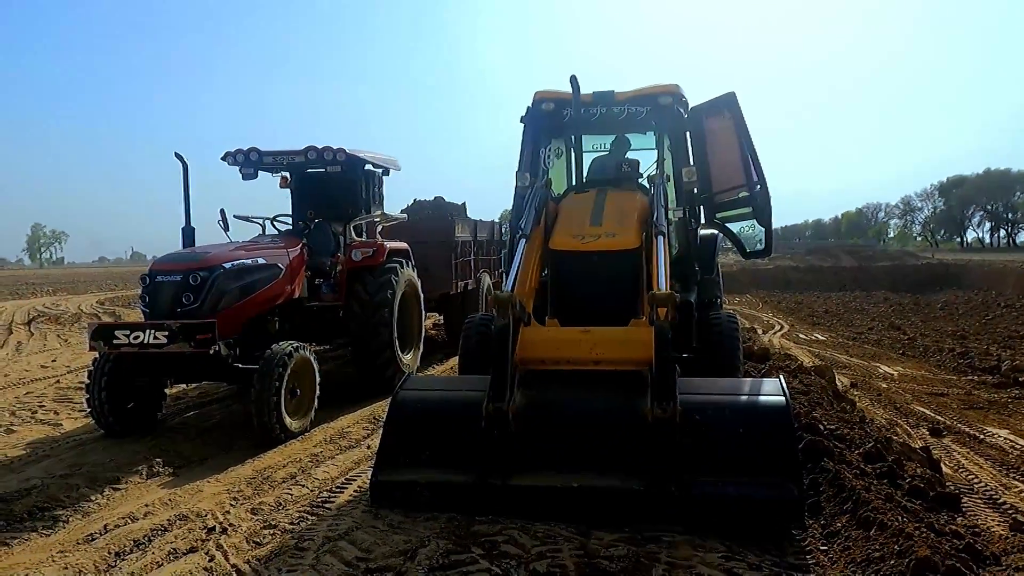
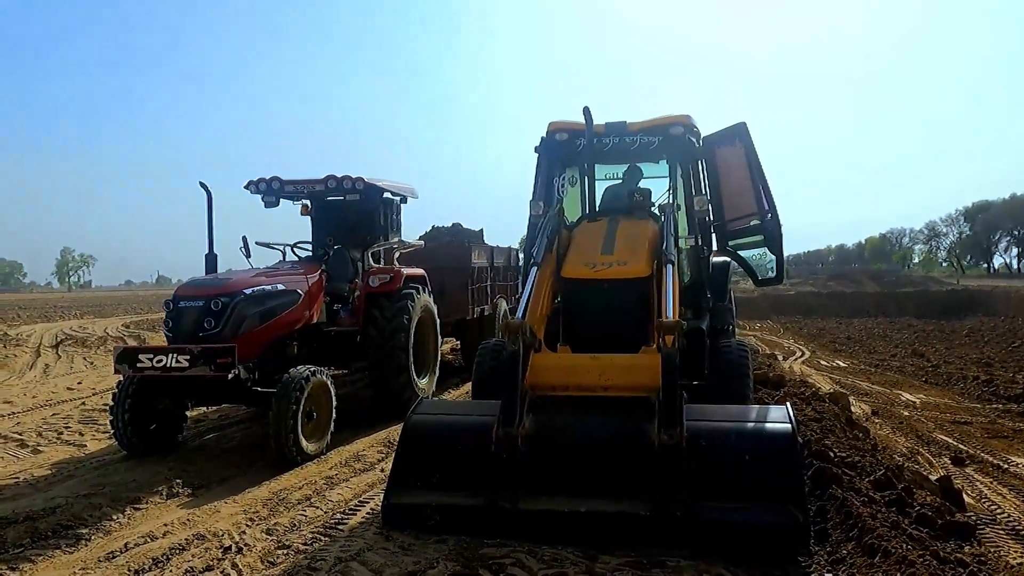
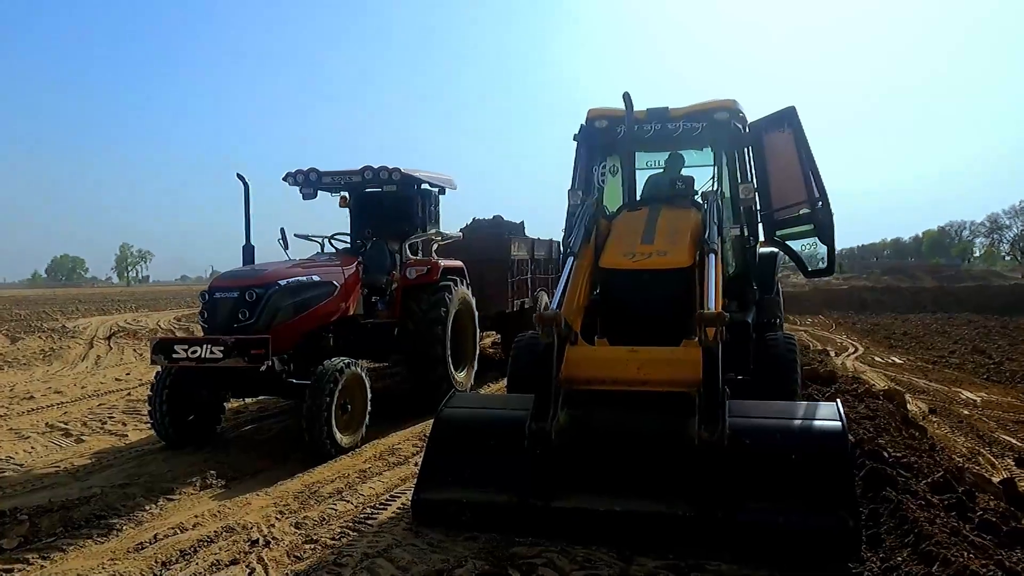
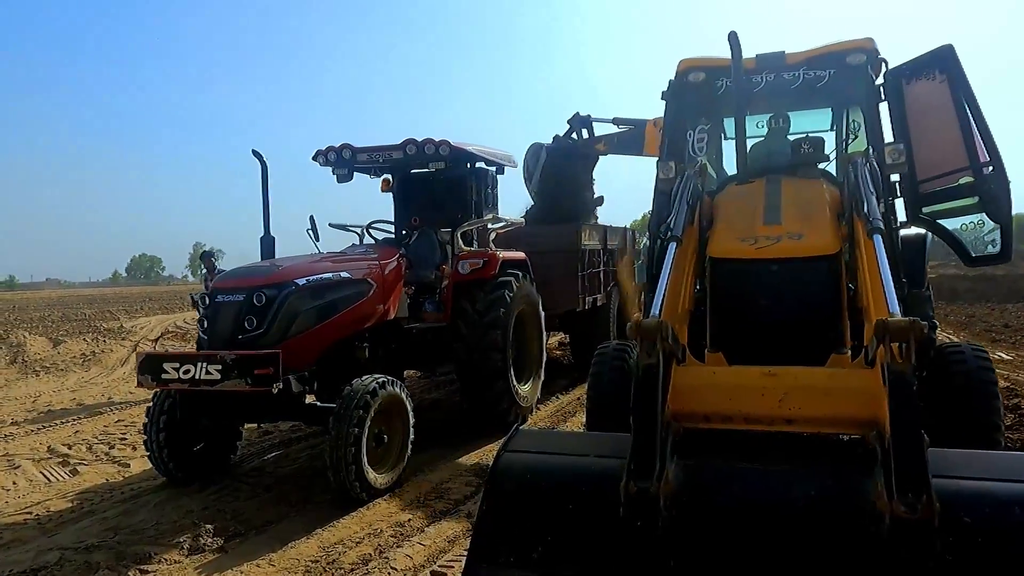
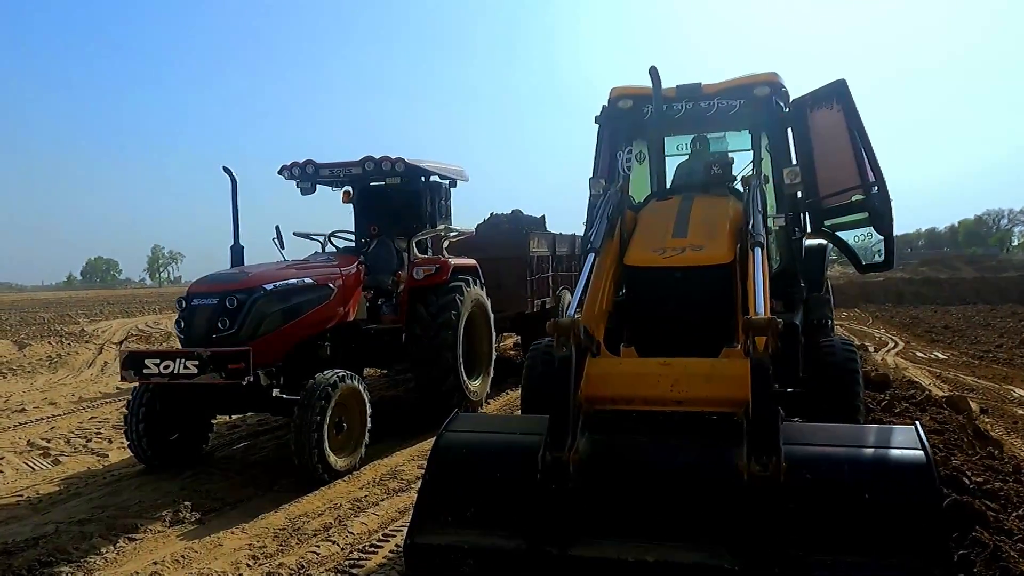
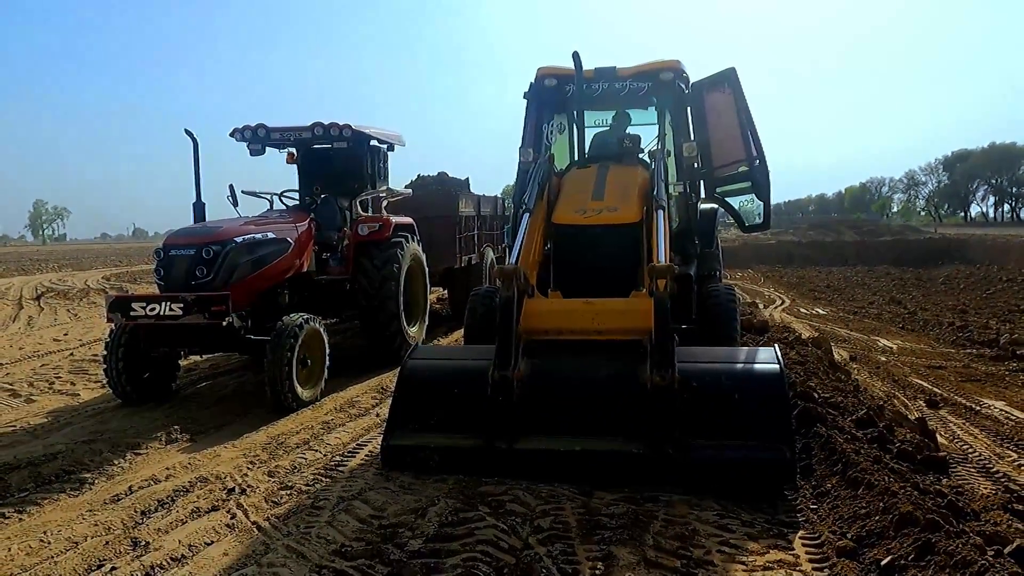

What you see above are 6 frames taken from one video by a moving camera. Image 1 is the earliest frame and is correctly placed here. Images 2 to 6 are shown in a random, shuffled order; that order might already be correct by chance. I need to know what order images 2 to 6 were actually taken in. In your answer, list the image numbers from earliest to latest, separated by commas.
6, 2, 3, 5, 4
